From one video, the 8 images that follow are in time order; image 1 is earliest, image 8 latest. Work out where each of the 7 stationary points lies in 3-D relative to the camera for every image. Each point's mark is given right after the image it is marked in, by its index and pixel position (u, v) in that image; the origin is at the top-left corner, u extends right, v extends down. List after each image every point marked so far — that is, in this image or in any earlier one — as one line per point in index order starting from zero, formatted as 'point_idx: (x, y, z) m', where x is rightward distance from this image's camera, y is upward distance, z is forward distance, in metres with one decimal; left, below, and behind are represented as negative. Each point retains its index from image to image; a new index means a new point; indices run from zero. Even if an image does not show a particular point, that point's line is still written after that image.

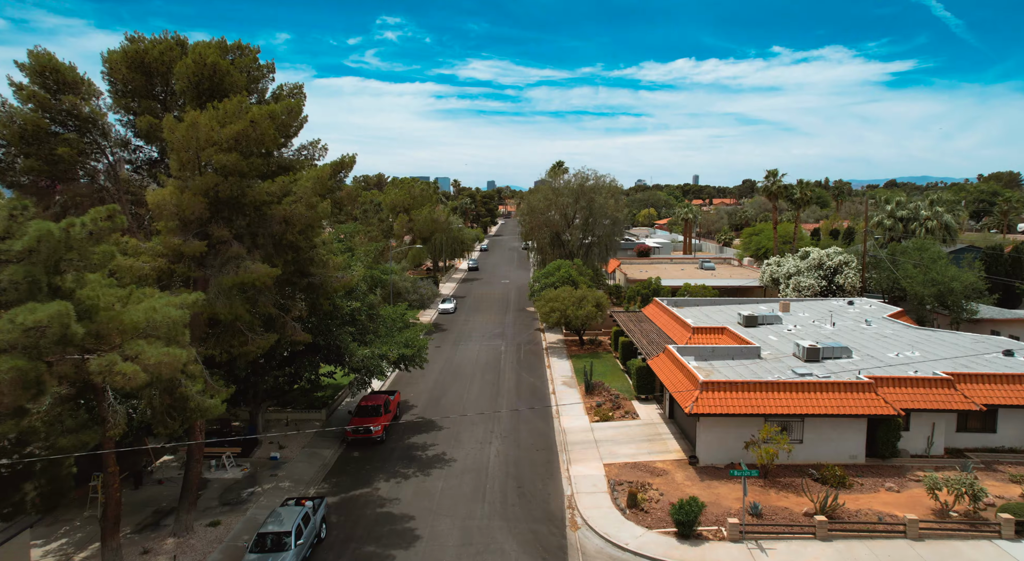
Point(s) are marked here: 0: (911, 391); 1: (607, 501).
0: (+12.8, -3.5, +19.7) m
1: (+2.7, -6.3, +17.5) m
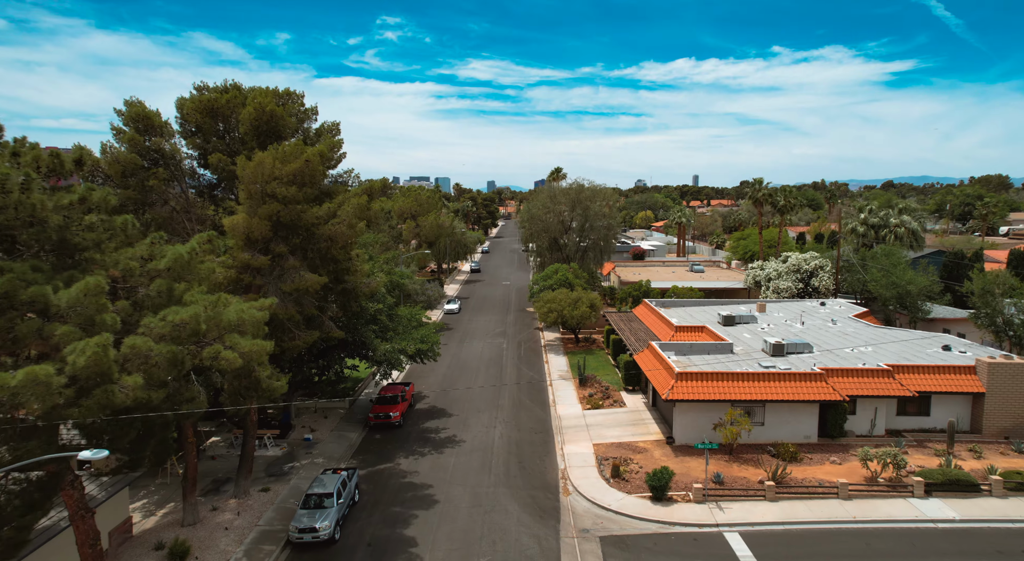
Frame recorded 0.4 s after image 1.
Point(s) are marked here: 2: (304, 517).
0: (+12.8, -3.7, +22.9) m
1: (+2.8, -6.5, +20.7) m
2: (-5.6, -6.4, +16.9) m
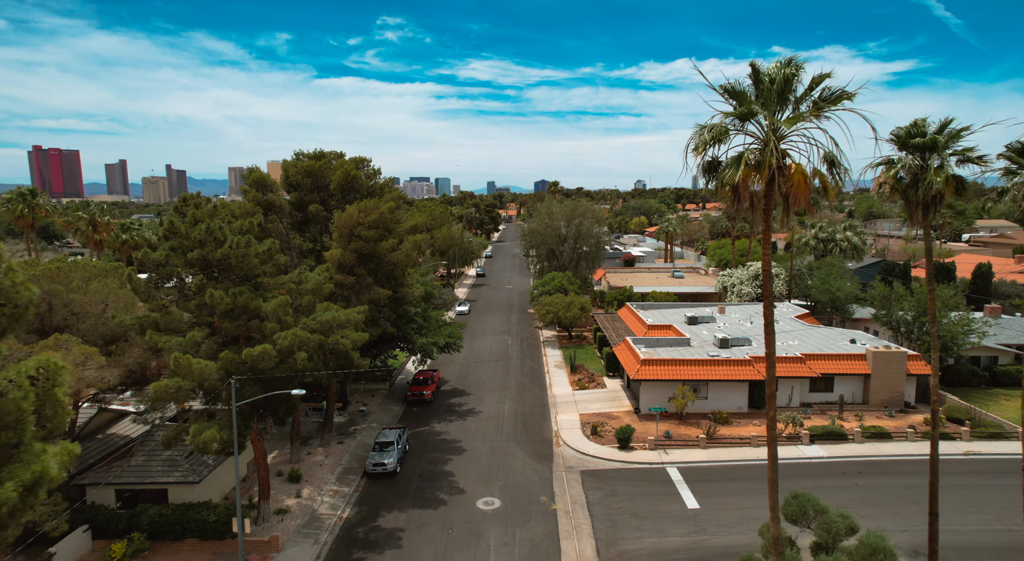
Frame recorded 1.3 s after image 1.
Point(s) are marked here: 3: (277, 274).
0: (+13.1, -4.2, +30.6) m
1: (+3.1, -6.9, +28.3) m
2: (-5.3, -6.9, +24.5) m
3: (-7.4, +0.3, +20.0) m
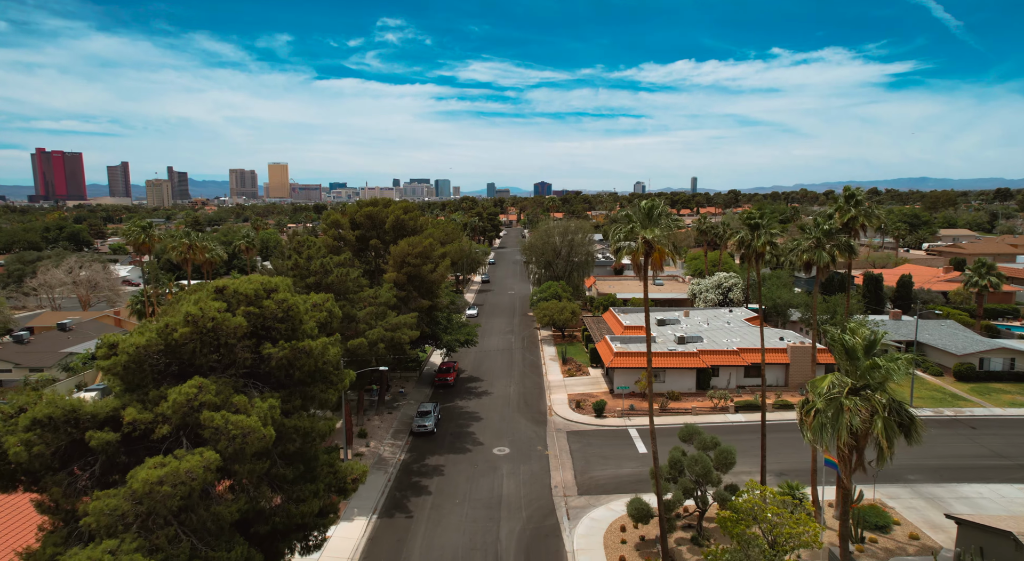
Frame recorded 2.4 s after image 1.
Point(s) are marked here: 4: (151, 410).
0: (+13.4, -4.9, +40.1) m
1: (+3.4, -7.7, +37.9) m
2: (-5.1, -7.6, +34.1) m
3: (-7.2, -0.5, +29.6) m
4: (-7.1, -2.6, +12.7) m
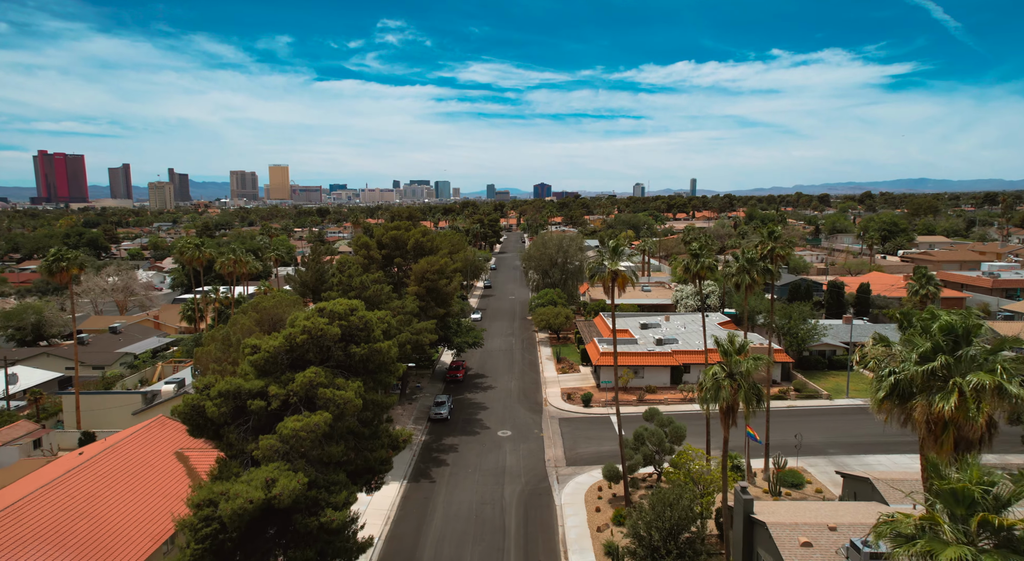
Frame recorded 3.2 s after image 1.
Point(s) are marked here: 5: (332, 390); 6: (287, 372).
0: (+13.5, -5.7, +46.9) m
1: (+3.5, -8.5, +44.7) m
2: (-5.0, -8.4, +40.9) m
3: (-7.1, -1.3, +36.4) m
4: (-7.0, -3.3, +19.5) m
5: (-5.6, -3.4, +19.4) m
6: (-7.3, -2.9, +20.2) m
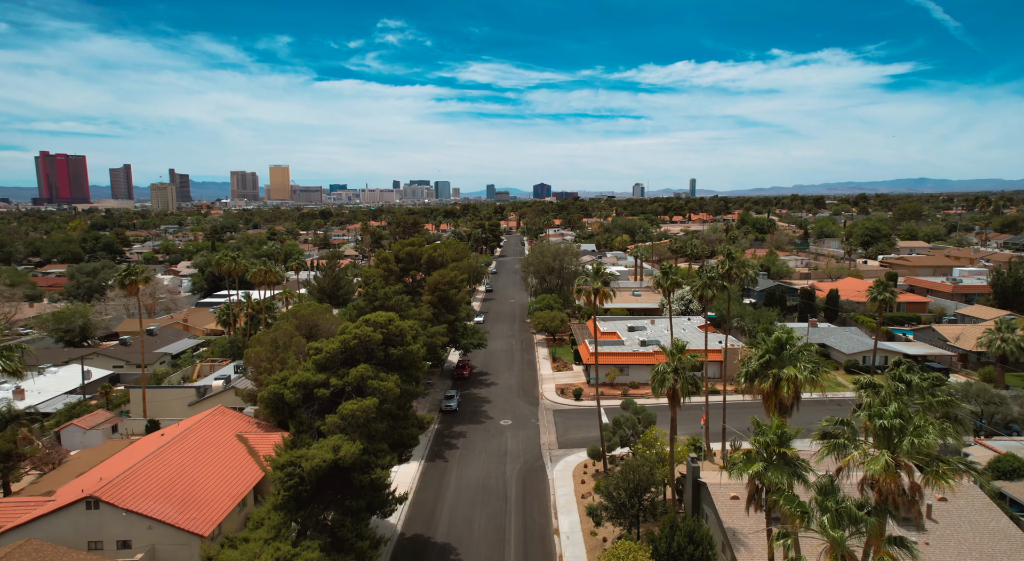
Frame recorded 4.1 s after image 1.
0: (+13.5, -6.4, +53.1) m
1: (+3.5, -9.2, +50.9) m
2: (-5.0, -9.2, +47.1) m
3: (-7.1, -2.0, +42.6) m
4: (-7.0, -4.1, +25.7) m
5: (-5.6, -4.1, +25.6) m
6: (-7.2, -3.7, +26.4) m
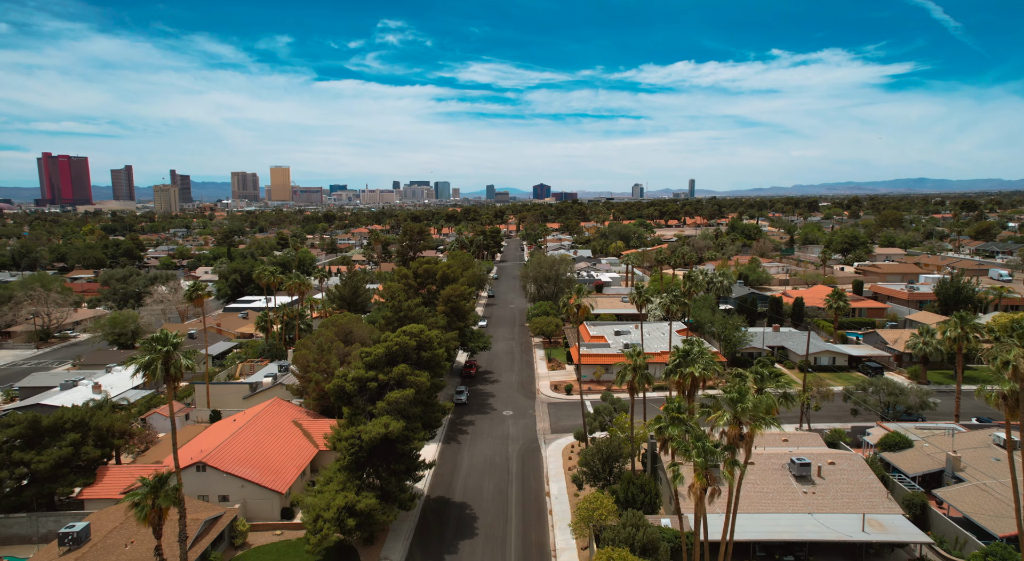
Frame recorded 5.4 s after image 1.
0: (+13.6, -7.6, +61.6) m
1: (+3.6, -10.4, +59.4) m
2: (-4.9, -10.3, +55.6) m
3: (-7.0, -3.1, +51.1) m
4: (-7.0, -5.2, +34.2) m
5: (-5.5, -5.3, +34.1) m
6: (-7.2, -4.8, +34.9) m
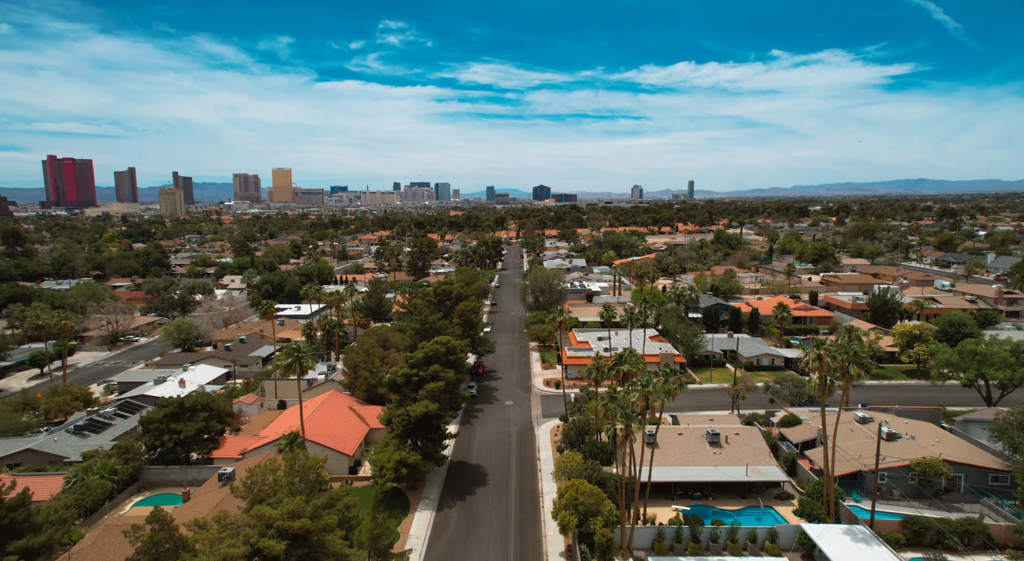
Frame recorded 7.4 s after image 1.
0: (+13.6, -9.5, +75.6) m
1: (+3.6, -12.3, +73.4) m
2: (-4.8, -12.2, +69.6) m
3: (-7.0, -5.1, +65.1) m
4: (-6.9, -7.1, +48.2) m
5: (-5.5, -7.2, +48.1) m
6: (-7.1, -6.7, +49.0) m
